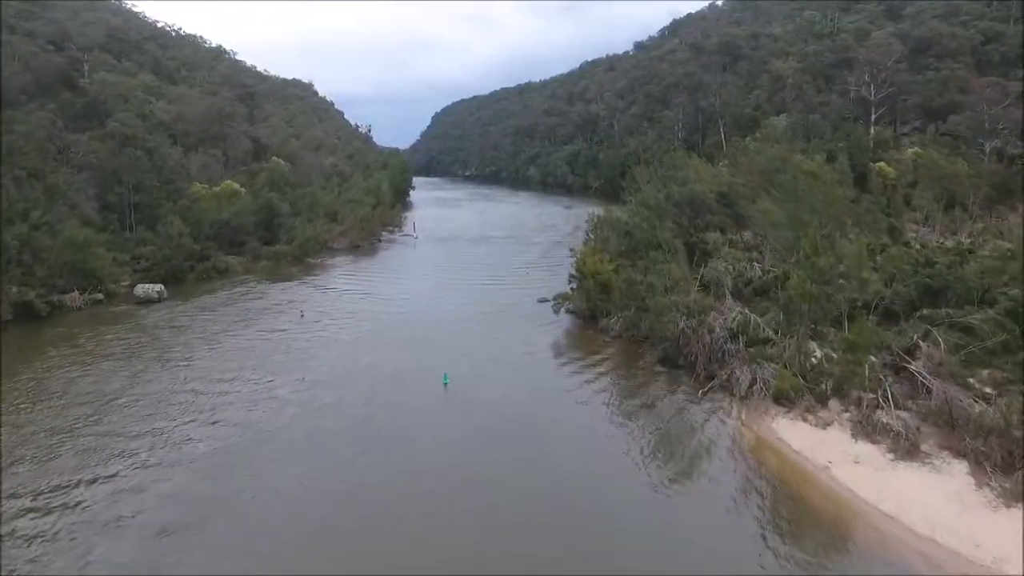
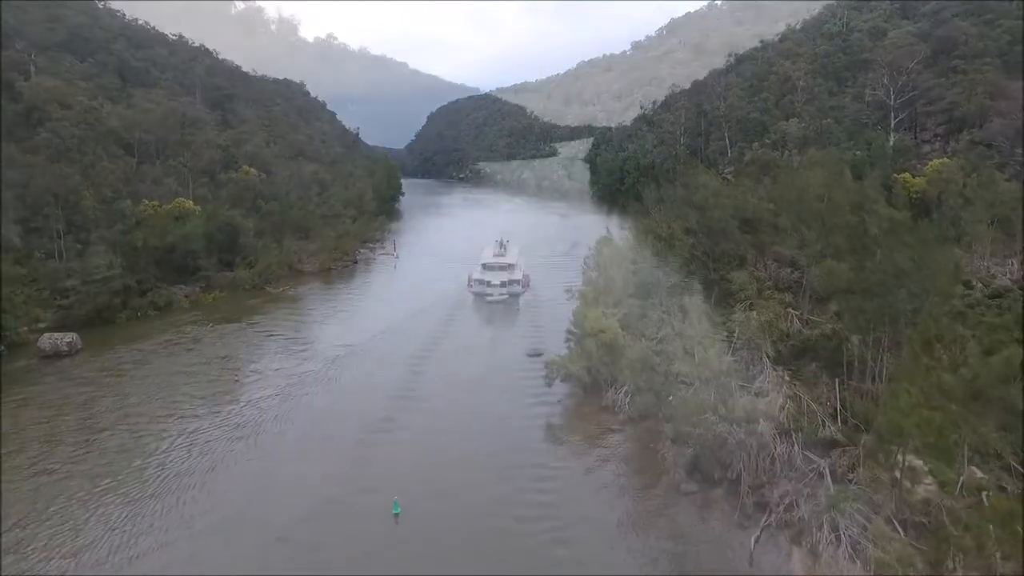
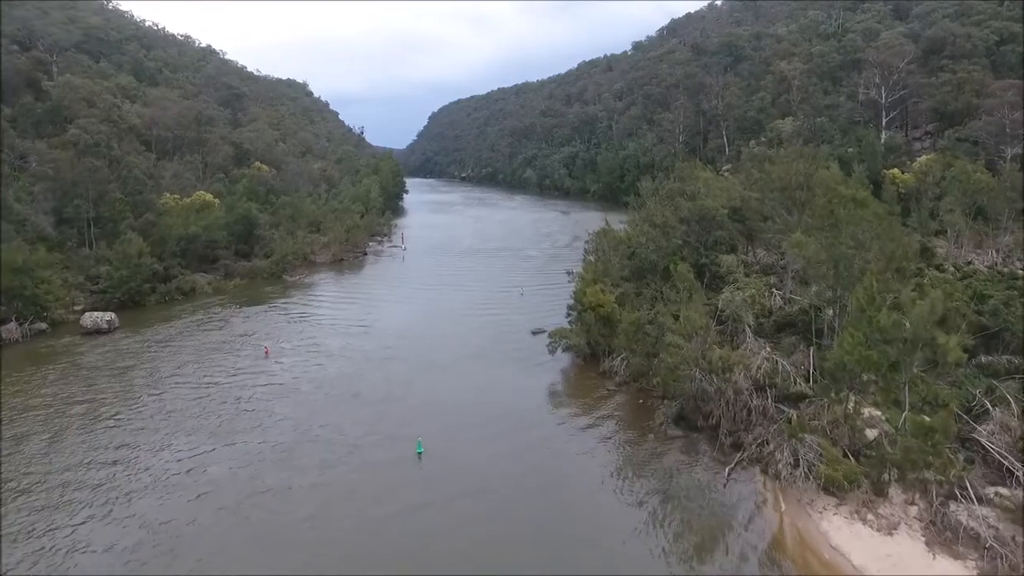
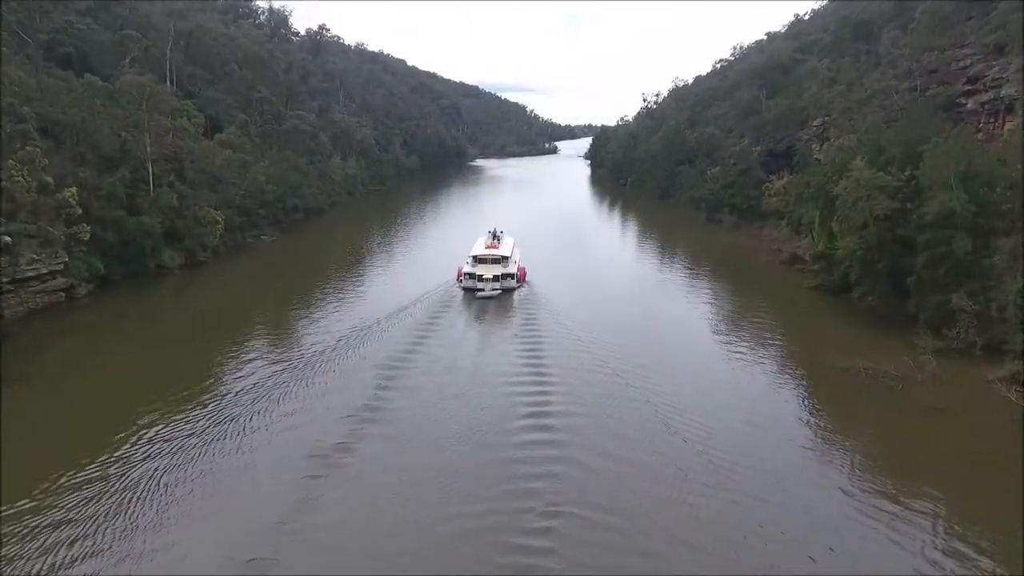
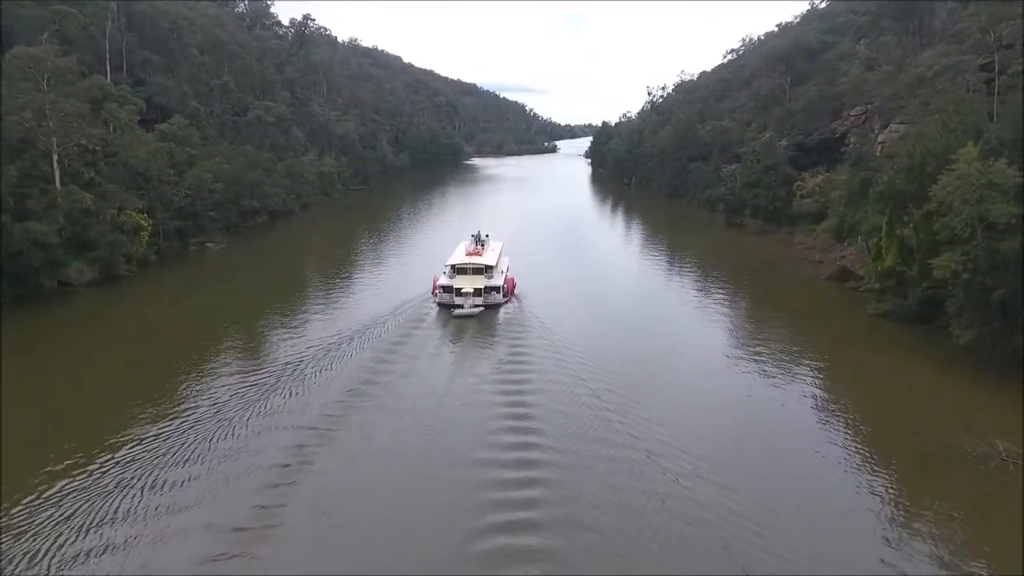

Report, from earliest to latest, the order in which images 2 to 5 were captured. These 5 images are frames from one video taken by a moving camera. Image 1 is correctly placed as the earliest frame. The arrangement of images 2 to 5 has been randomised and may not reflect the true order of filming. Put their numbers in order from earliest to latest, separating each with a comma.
3, 2, 4, 5
